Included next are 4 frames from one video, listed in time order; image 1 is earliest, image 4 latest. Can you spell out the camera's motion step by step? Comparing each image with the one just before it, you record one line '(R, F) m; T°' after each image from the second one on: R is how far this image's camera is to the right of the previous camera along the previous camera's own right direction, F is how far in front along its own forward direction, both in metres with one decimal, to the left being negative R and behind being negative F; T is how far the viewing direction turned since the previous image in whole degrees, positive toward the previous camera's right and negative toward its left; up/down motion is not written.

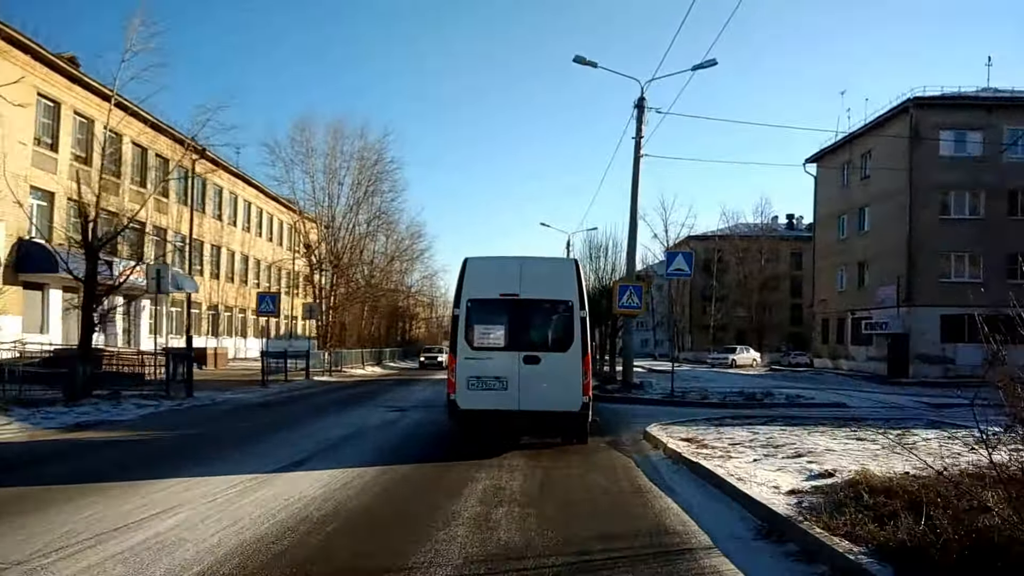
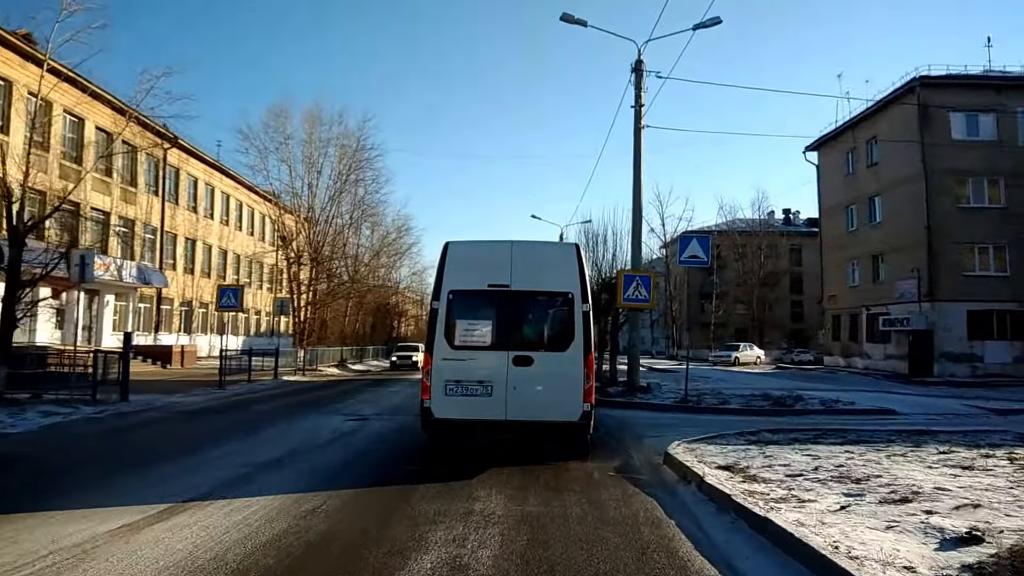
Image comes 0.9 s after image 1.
(+0.1, +2.6) m; 0°
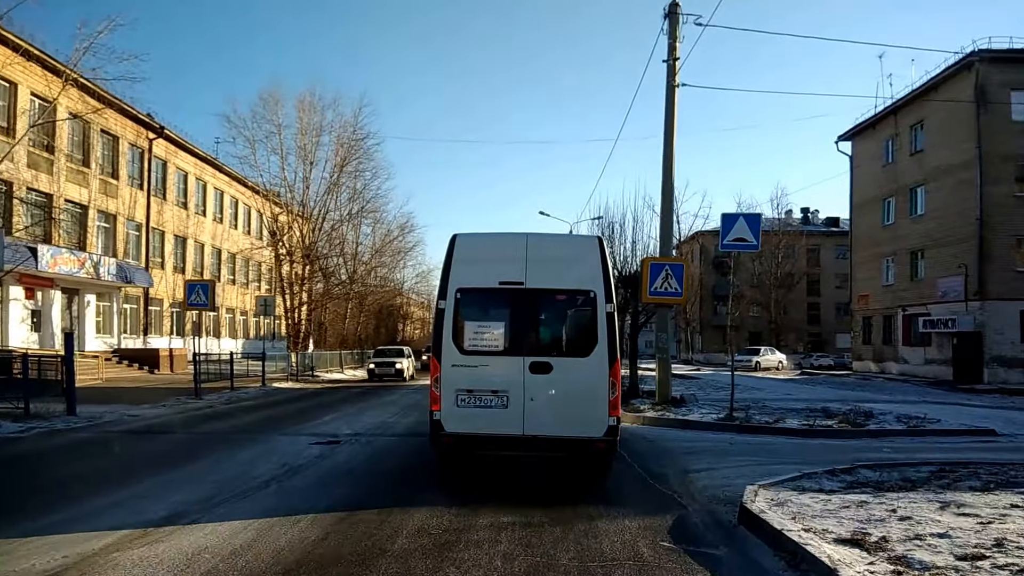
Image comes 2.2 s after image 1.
(0.0, +2.7) m; -1°
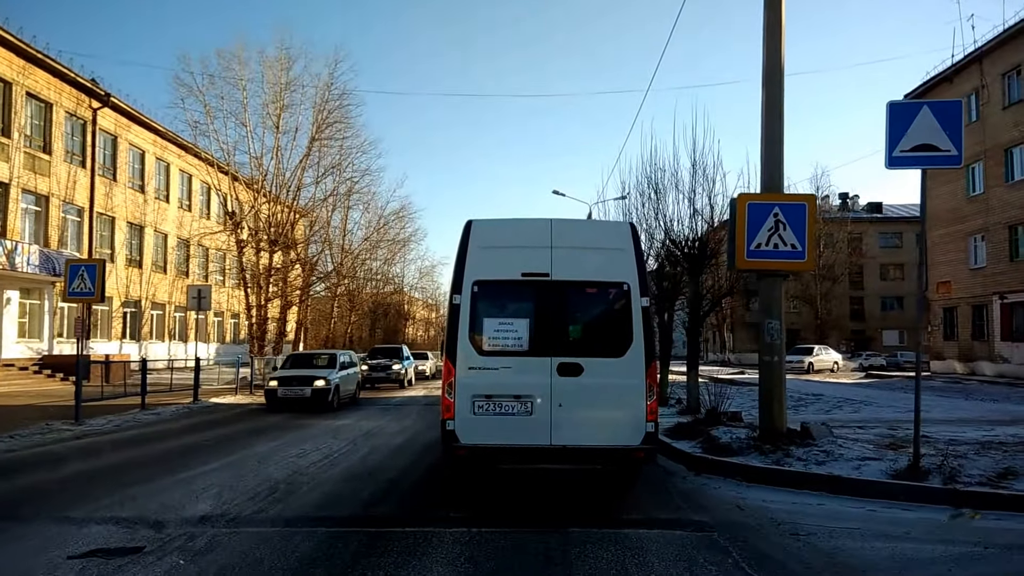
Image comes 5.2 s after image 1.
(+0.1, +6.1) m; -1°
